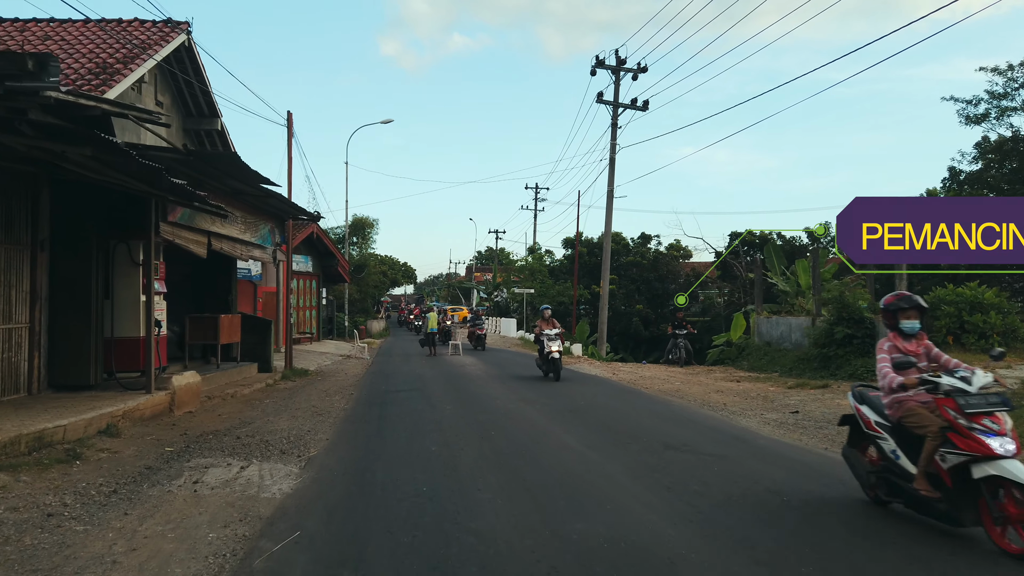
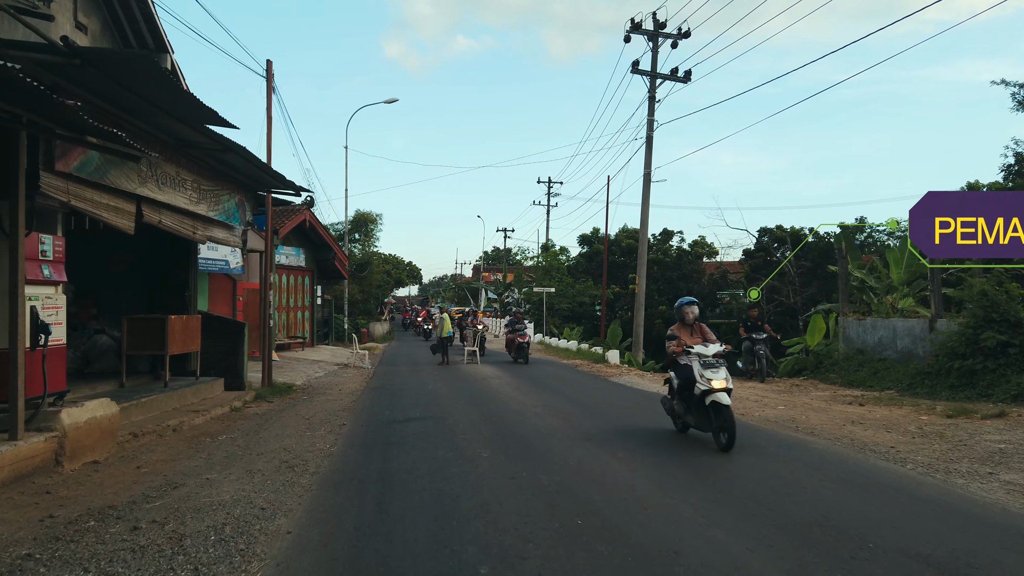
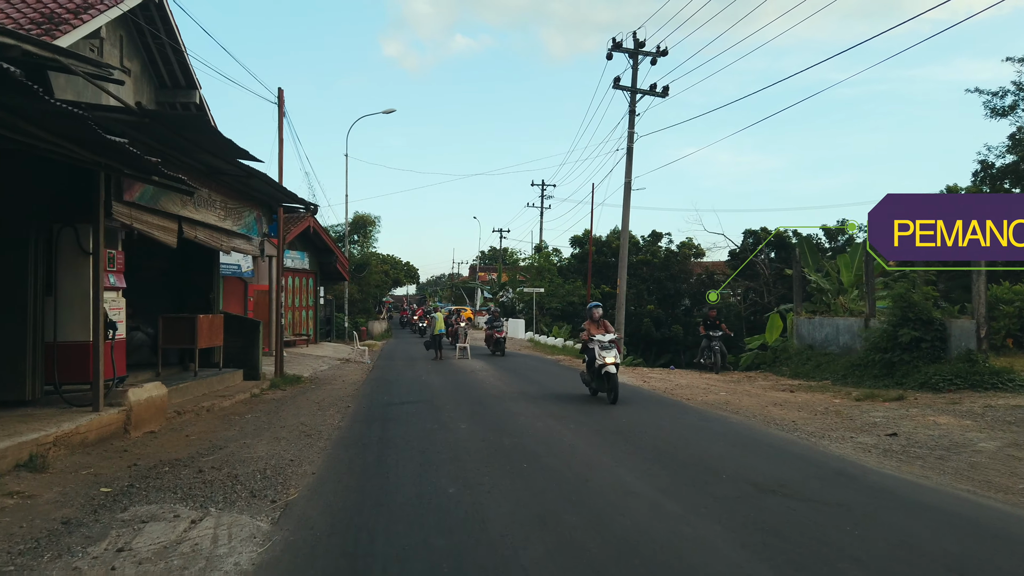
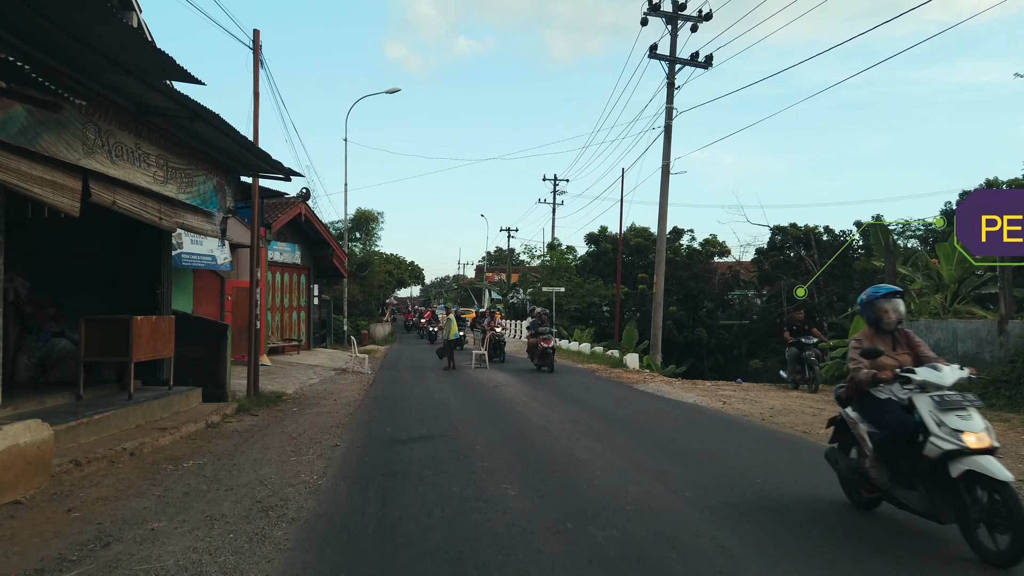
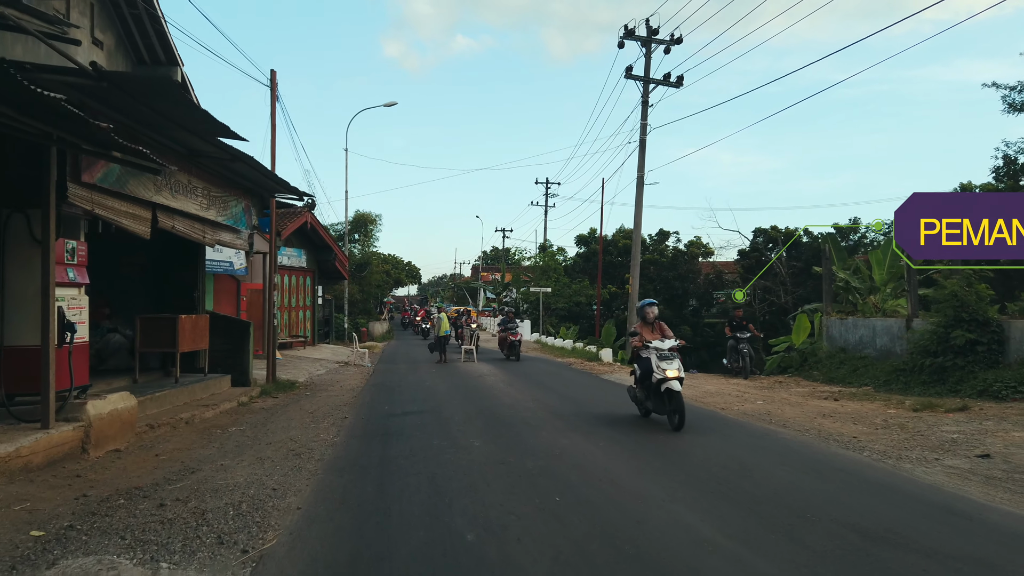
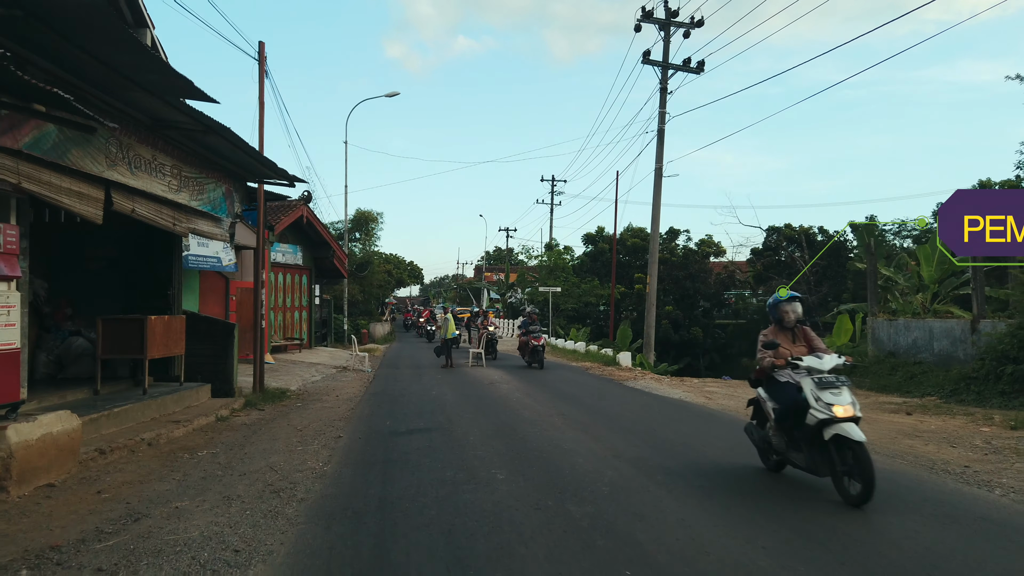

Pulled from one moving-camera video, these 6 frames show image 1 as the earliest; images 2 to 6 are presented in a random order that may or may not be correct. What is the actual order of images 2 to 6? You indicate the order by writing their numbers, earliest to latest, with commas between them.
3, 5, 2, 6, 4
